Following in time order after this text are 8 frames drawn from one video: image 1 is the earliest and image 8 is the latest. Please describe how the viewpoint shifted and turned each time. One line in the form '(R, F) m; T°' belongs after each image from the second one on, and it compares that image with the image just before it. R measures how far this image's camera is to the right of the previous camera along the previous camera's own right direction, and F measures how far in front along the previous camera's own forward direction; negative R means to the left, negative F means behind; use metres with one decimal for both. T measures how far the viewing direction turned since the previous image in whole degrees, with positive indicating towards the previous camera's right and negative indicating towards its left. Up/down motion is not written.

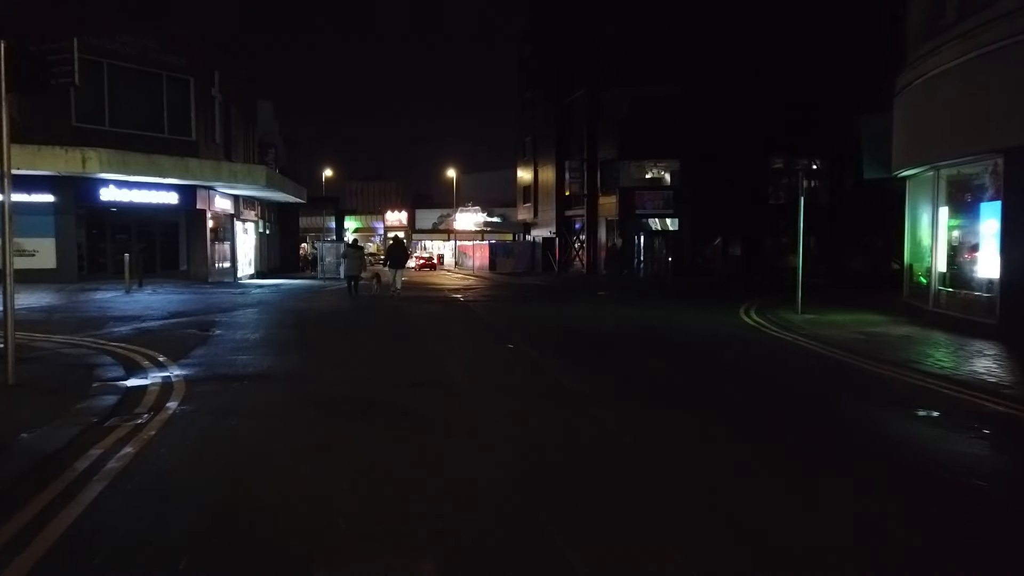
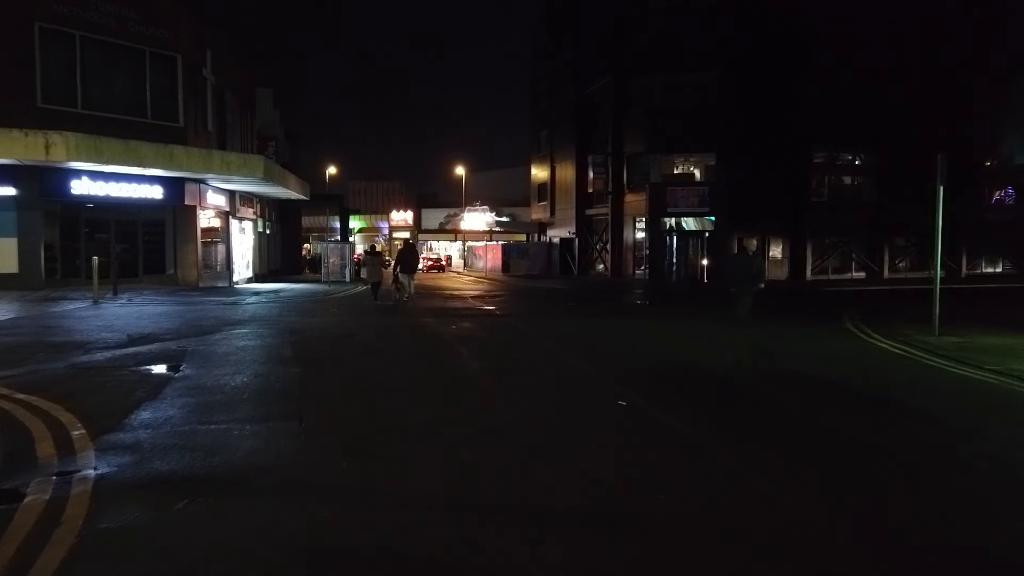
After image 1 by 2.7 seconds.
(-1.0, +3.6) m; 0°
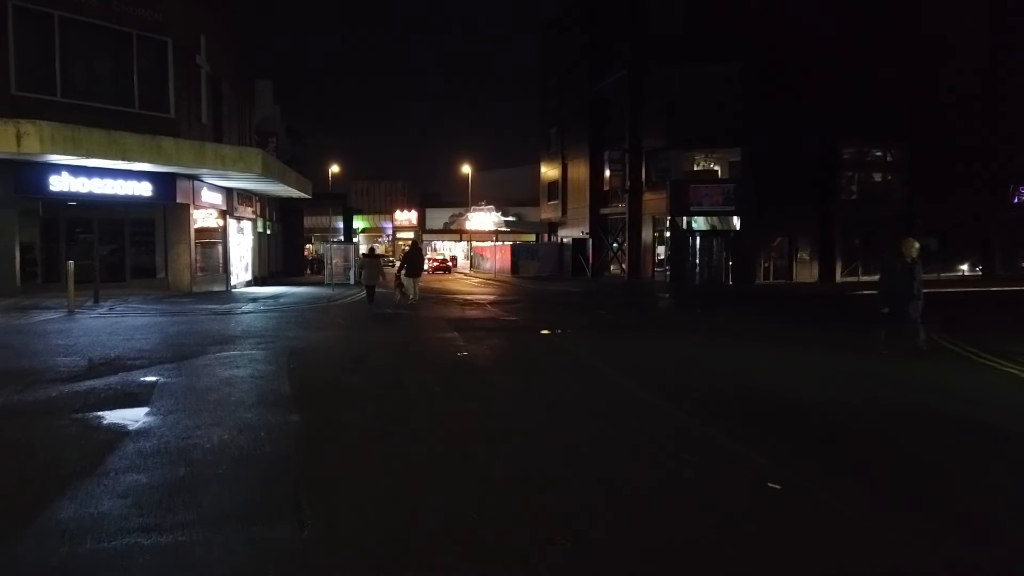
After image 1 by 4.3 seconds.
(-0.6, +2.2) m; 0°
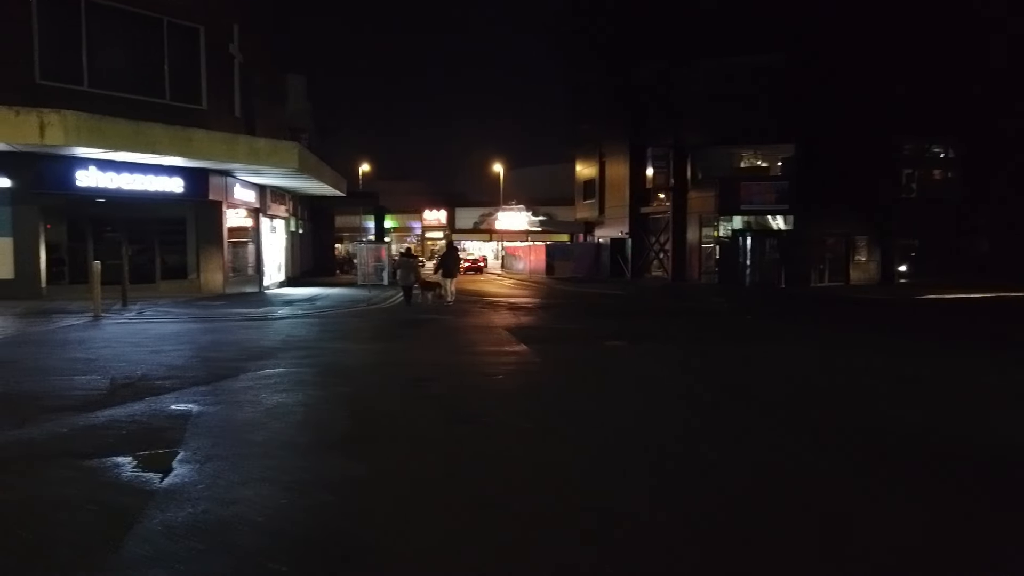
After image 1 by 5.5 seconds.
(-0.8, +1.6) m; -2°
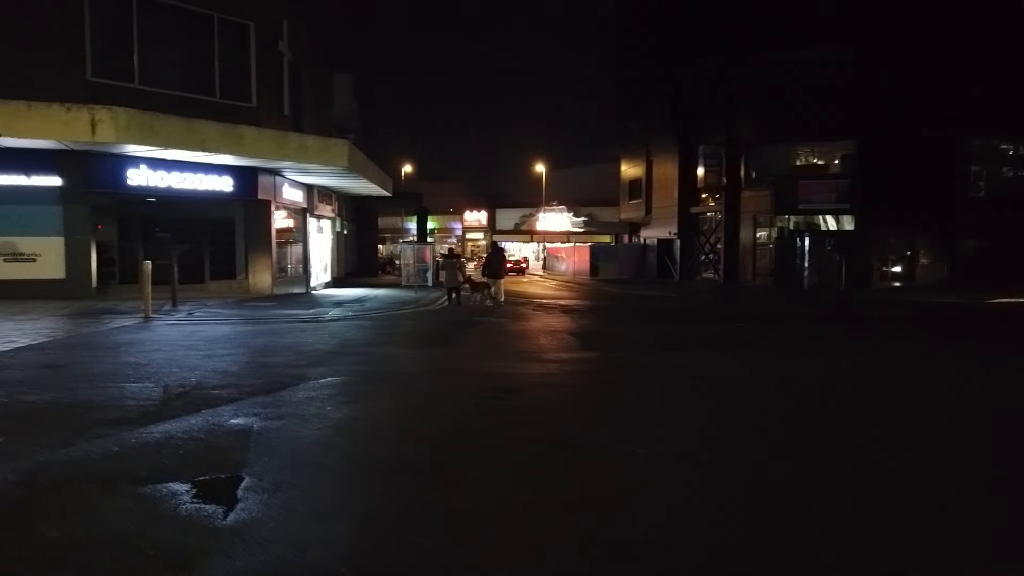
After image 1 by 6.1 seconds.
(-0.5, +0.8) m; -3°
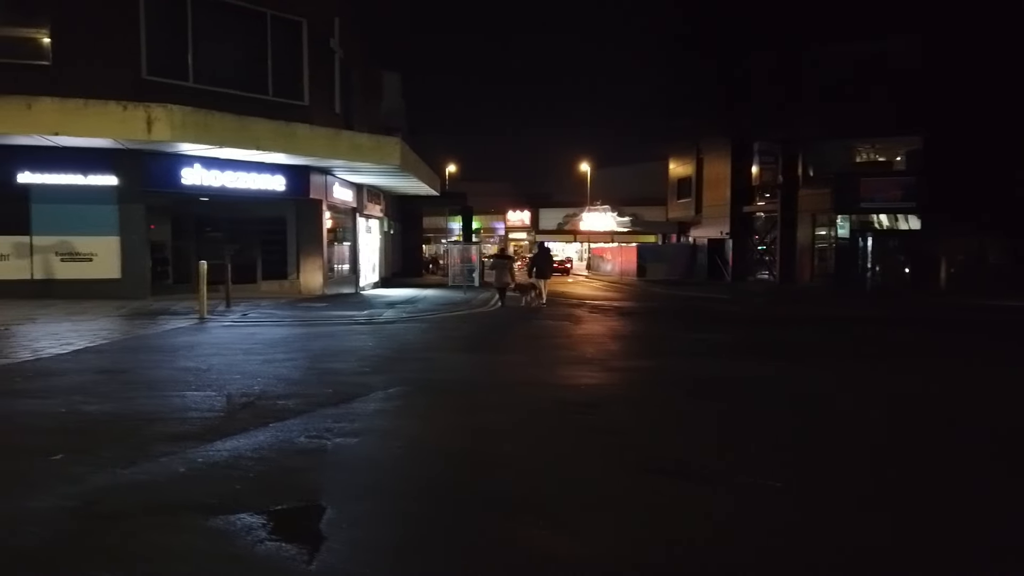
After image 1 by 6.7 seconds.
(-0.4, +0.6) m; -3°
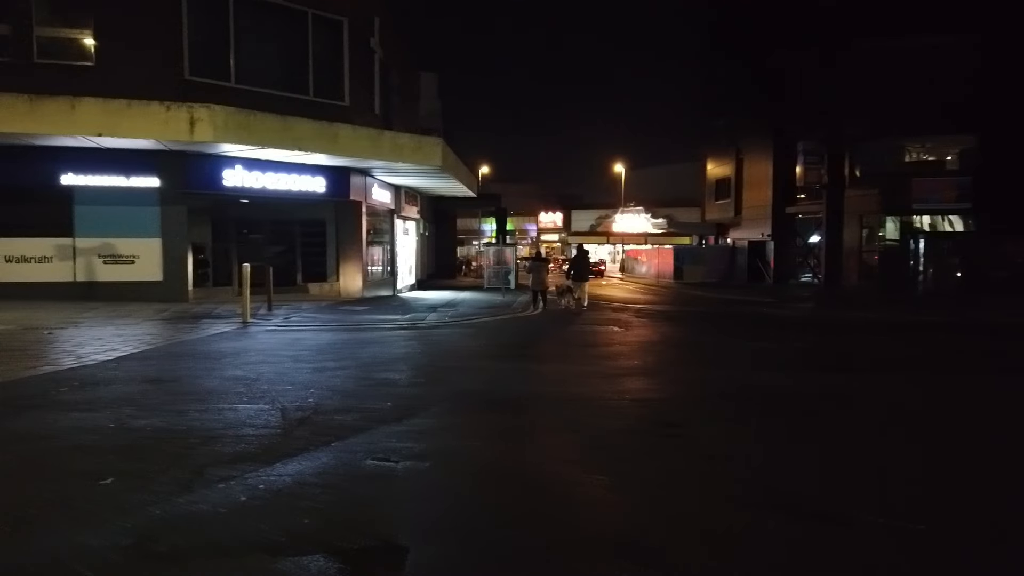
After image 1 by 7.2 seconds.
(-0.4, +0.5) m; -2°
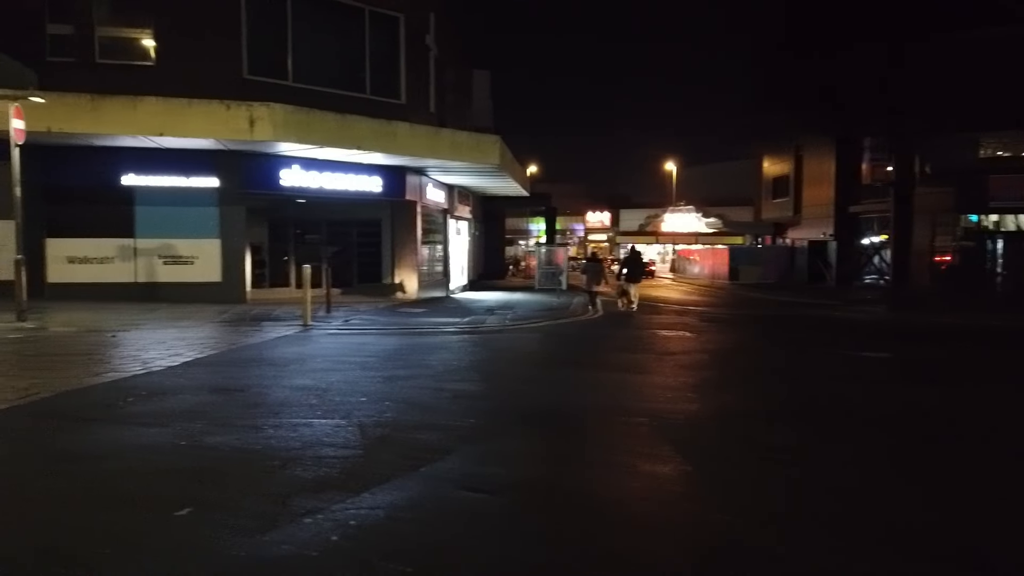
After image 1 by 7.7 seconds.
(-0.4, +0.6) m; -3°
